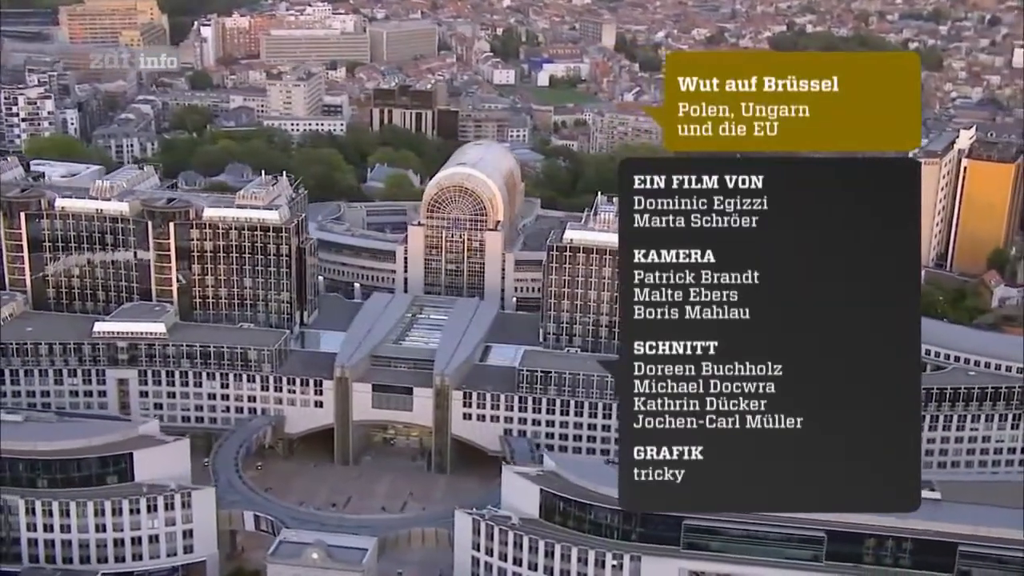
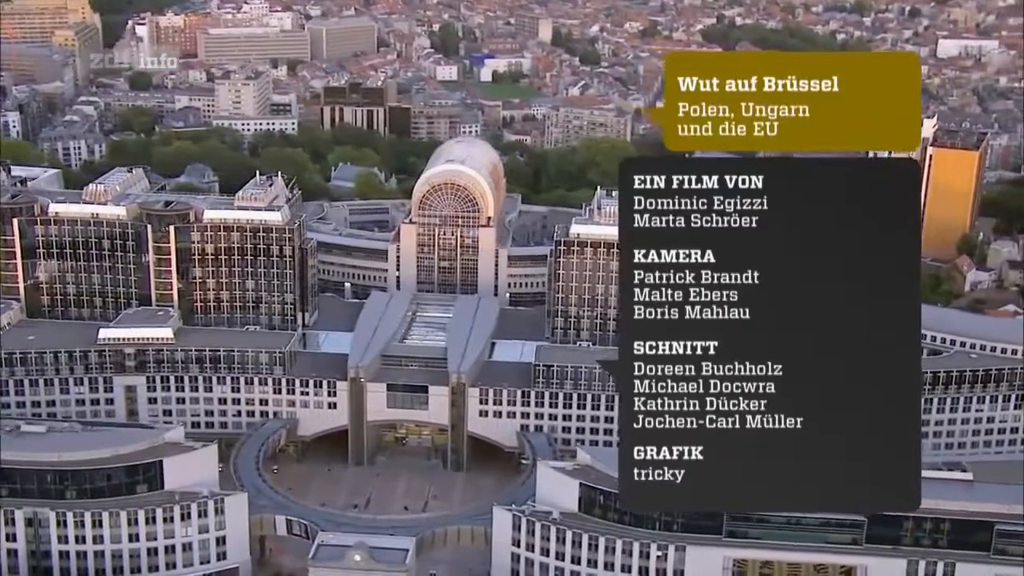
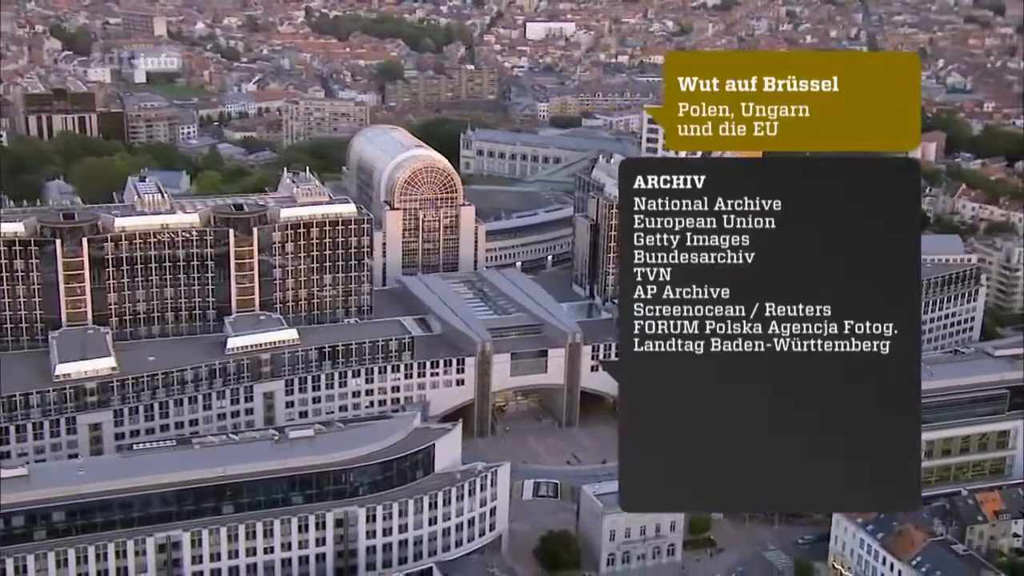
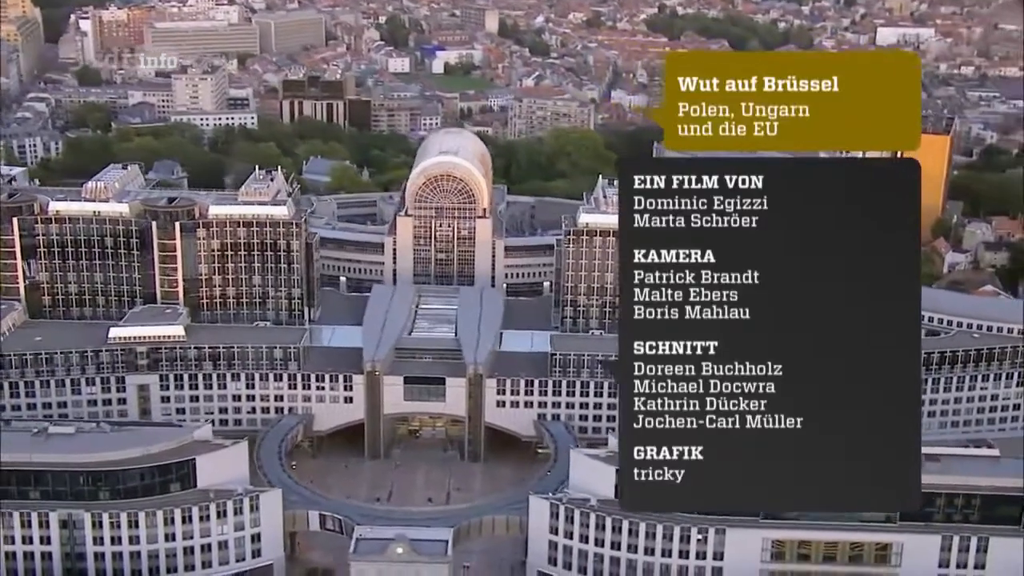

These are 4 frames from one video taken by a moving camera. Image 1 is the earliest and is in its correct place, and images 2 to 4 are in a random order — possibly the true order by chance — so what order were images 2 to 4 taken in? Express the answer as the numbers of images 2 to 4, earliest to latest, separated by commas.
2, 4, 3
